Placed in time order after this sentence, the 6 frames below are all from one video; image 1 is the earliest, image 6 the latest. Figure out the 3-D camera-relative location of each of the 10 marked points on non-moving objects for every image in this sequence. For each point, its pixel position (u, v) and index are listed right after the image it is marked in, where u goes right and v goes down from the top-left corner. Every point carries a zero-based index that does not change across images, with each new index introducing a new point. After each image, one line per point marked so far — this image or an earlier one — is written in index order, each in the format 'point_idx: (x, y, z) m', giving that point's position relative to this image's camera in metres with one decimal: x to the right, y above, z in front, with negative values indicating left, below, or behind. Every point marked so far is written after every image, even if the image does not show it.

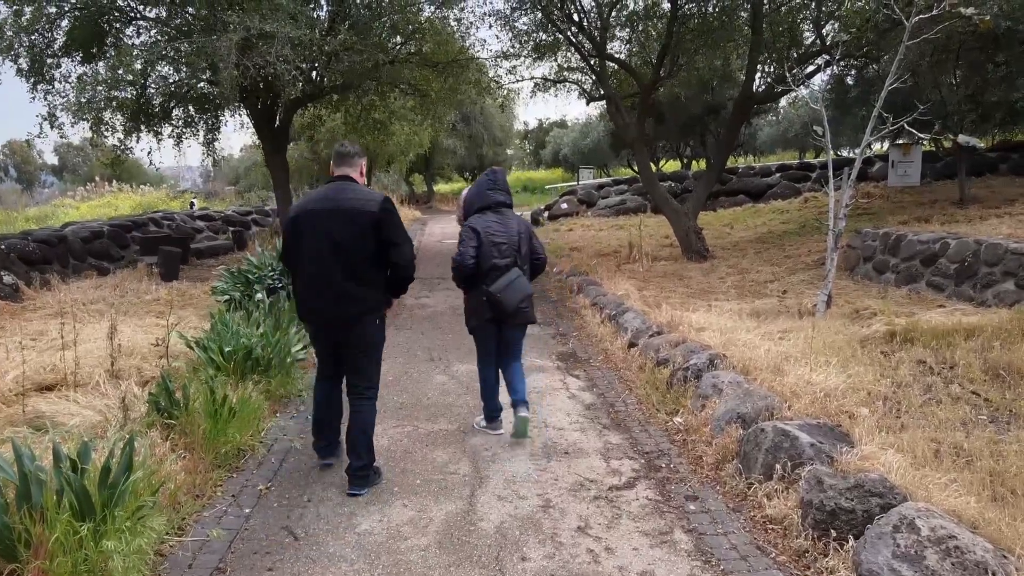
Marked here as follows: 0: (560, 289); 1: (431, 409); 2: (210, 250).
0: (+0.6, 0.0, +9.3) m
1: (-0.5, -0.8, +4.7) m
2: (-5.1, +0.6, +12.4) m
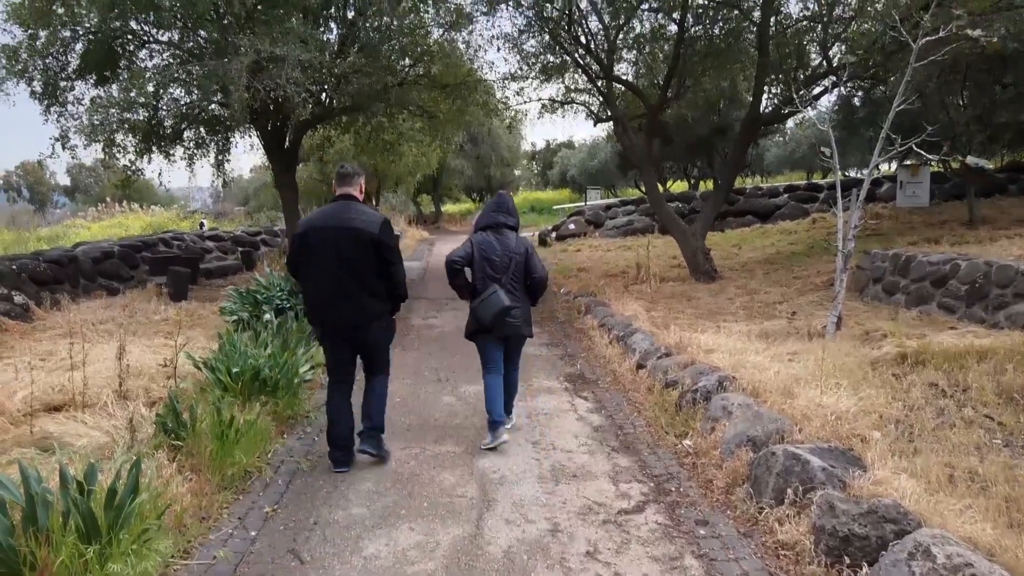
0: (+0.7, -0.3, +9.2) m
1: (-0.5, -0.9, +4.6) m
2: (-5.0, +0.3, +12.5) m
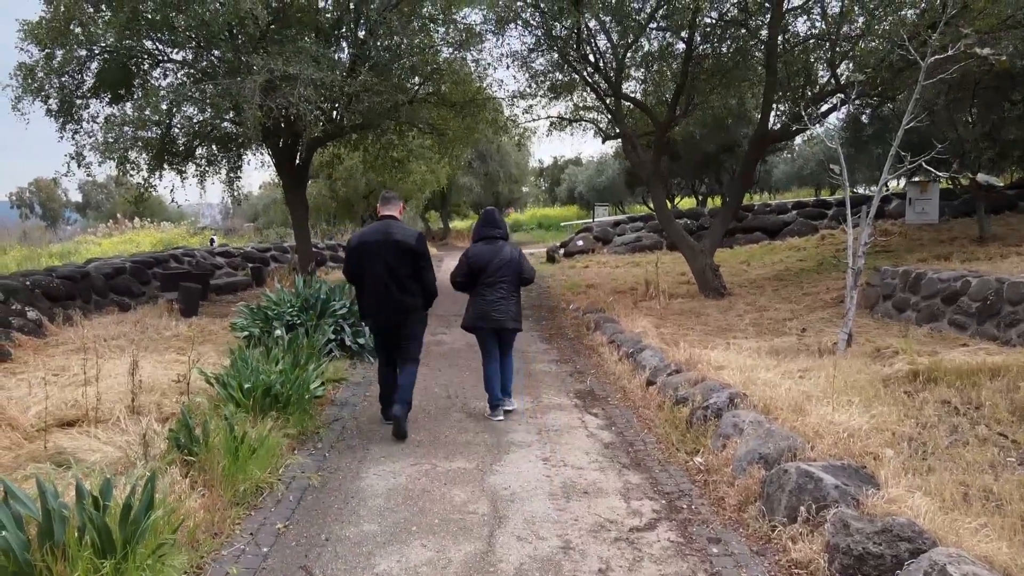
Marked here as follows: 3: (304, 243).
0: (+0.8, -0.5, +9.2) m
1: (-0.4, -1.0, +4.7) m
2: (-4.8, 0.0, +12.5) m
3: (-3.3, +0.7, +11.8) m
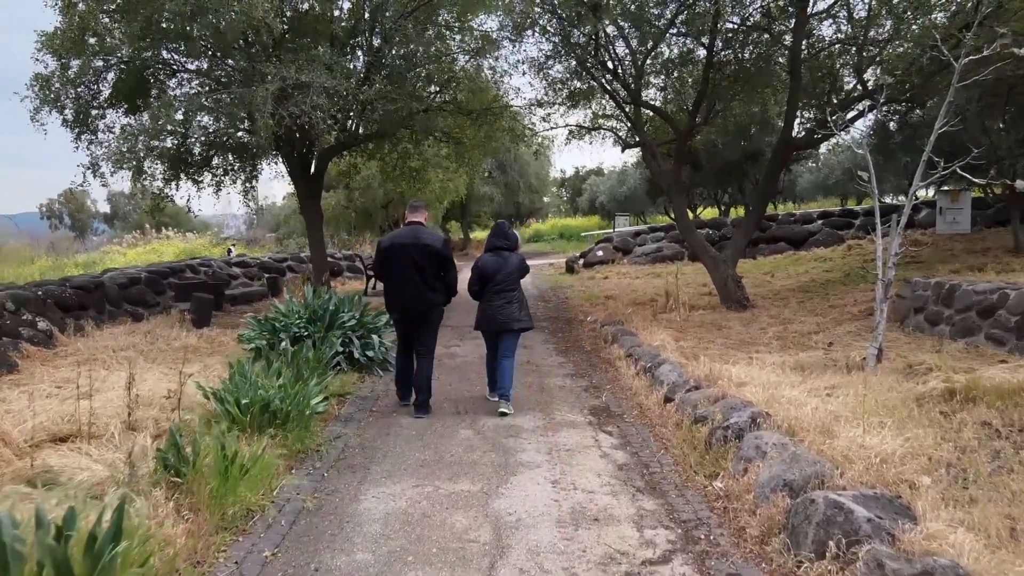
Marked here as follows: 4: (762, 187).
0: (+1.0, -0.6, +9.0) m
1: (-0.3, -1.1, +4.4) m
2: (-4.5, -0.1, +12.4) m
3: (-3.1, +0.6, +11.7) m
4: (+3.5, +1.4, +10.4) m
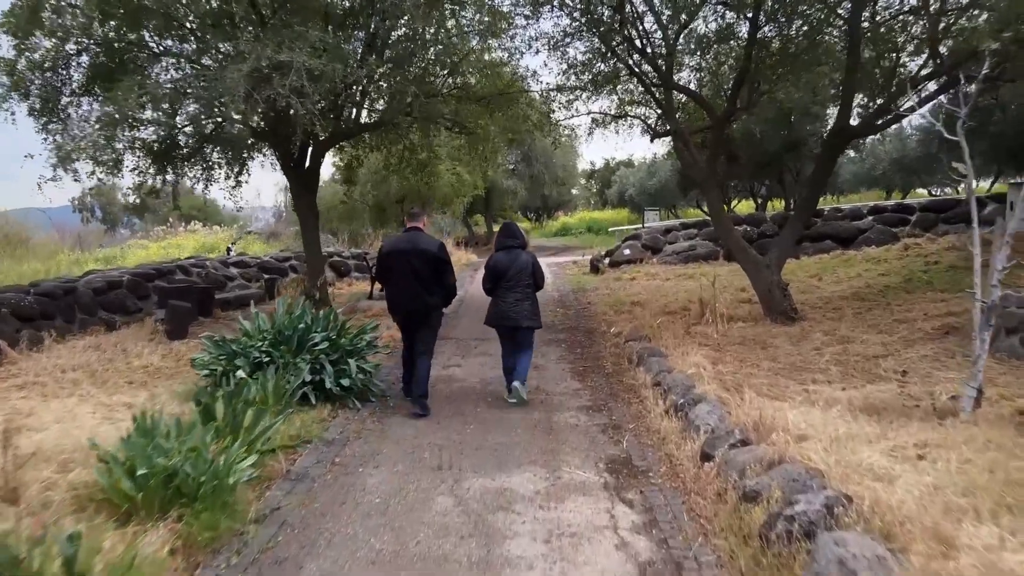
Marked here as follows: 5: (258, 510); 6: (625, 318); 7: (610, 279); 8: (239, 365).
0: (+1.1, -0.7, +7.8) m
1: (-0.4, -1.2, +3.3) m
2: (-4.3, -0.2, +11.4) m
3: (-2.9, +0.5, +10.6) m
4: (+3.7, +1.3, +9.1) m
5: (-1.3, -1.1, +3.8) m
6: (+1.5, -0.4, +9.7) m
7: (+1.9, +0.2, +14.2) m
8: (-2.0, -0.6, +5.5) m
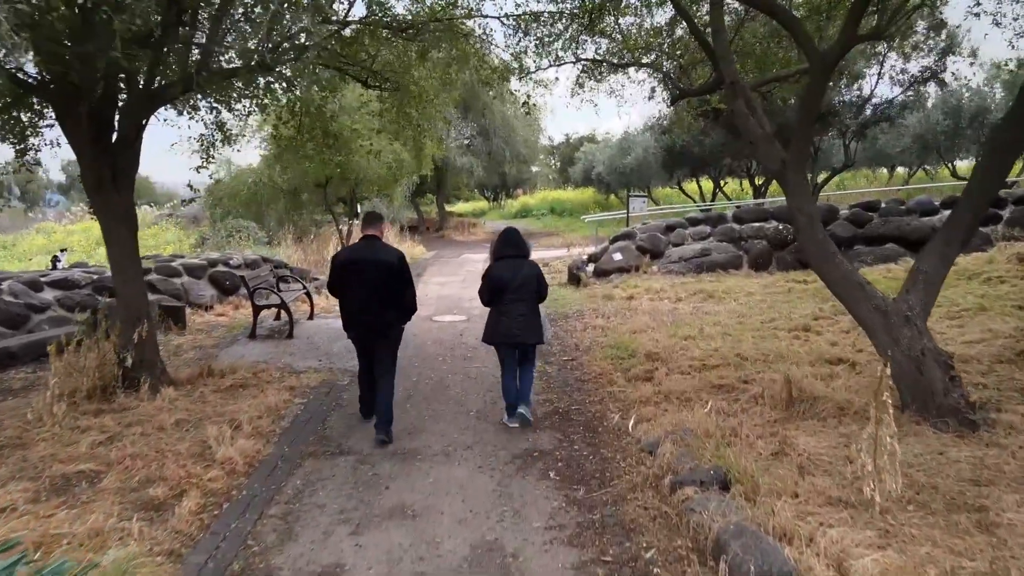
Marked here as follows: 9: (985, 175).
0: (+0.8, -1.3, +3.8) m
1: (-0.5, -1.9, -0.8) m
2: (-4.8, -0.6, +7.2) m
3: (-3.3, 0.0, +6.4) m
4: (+3.3, +0.9, +5.2) m
5: (-1.4, -1.8, -0.3) m
6: (+1.1, -0.9, +5.7) m
7: (+1.2, -0.2, +10.2) m
8: (-2.2, -1.2, +1.4) m
9: (+3.4, +0.9, +5.1) m
